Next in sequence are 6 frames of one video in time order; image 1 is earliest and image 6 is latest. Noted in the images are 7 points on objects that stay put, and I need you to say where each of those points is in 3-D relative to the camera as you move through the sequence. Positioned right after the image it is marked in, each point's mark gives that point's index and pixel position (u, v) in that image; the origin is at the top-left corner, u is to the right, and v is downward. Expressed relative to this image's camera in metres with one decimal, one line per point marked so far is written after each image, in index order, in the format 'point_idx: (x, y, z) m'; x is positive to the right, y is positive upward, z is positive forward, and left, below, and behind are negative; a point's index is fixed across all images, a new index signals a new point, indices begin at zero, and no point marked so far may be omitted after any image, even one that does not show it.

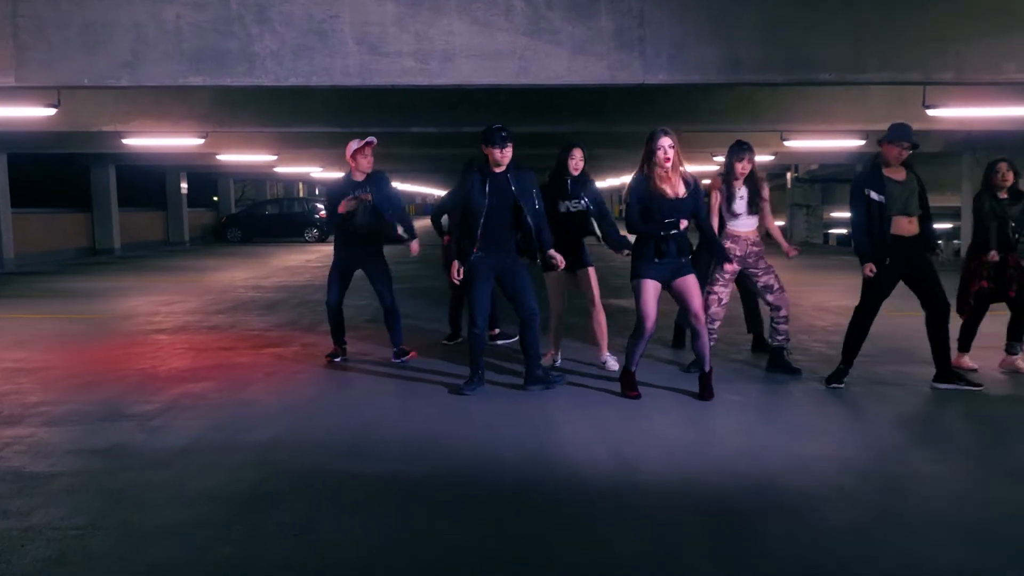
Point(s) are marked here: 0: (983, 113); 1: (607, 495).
0: (+6.3, +2.3, +11.6) m
1: (+0.5, -1.1, +4.6) m
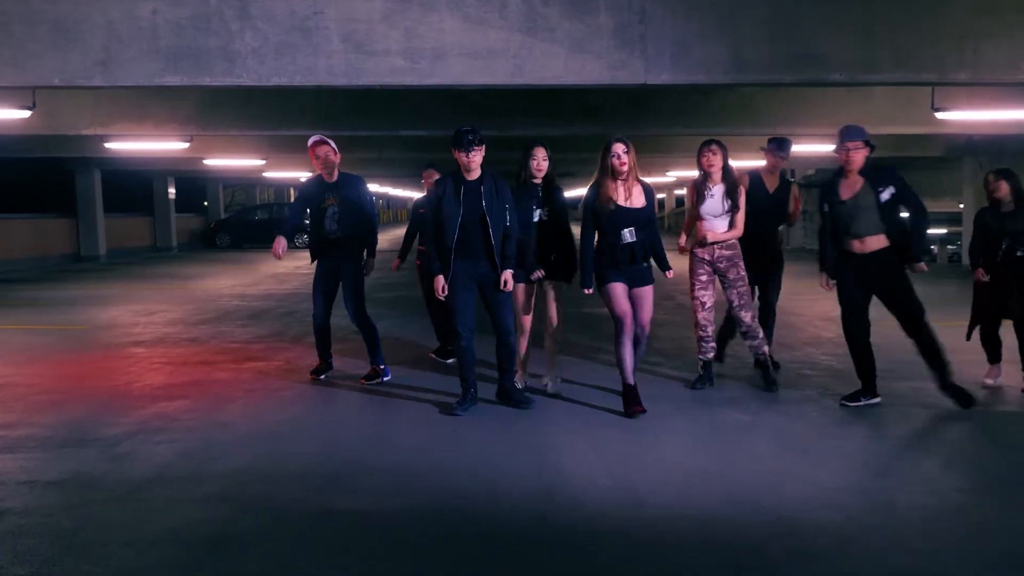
0: (+6.2, +2.2, +11.3) m
1: (+0.5, -1.1, +4.1) m
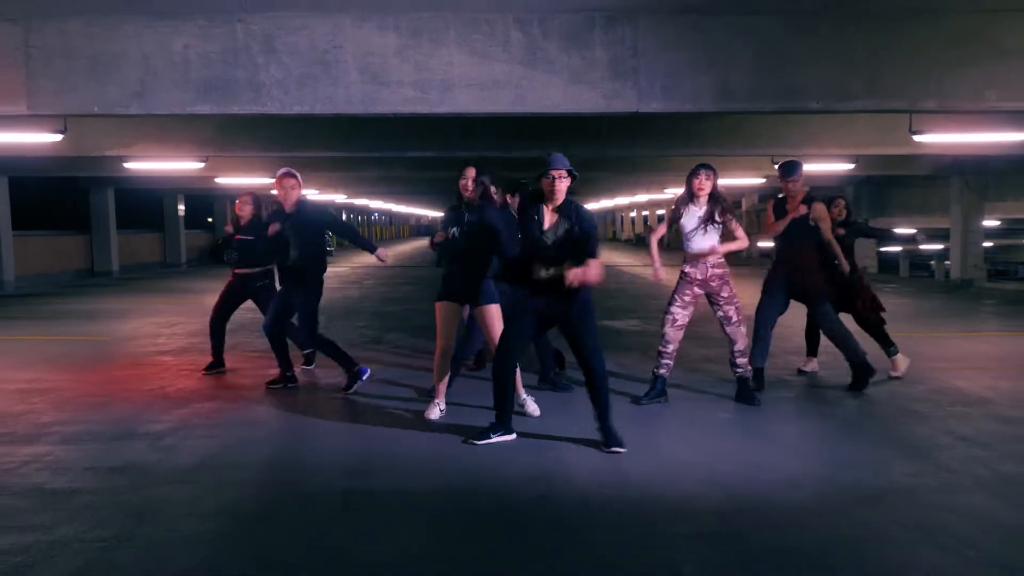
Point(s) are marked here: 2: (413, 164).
0: (+6.3, +2.0, +11.9) m
1: (+0.5, -1.2, +4.8) m
2: (-2.3, +2.8, +20.0) m
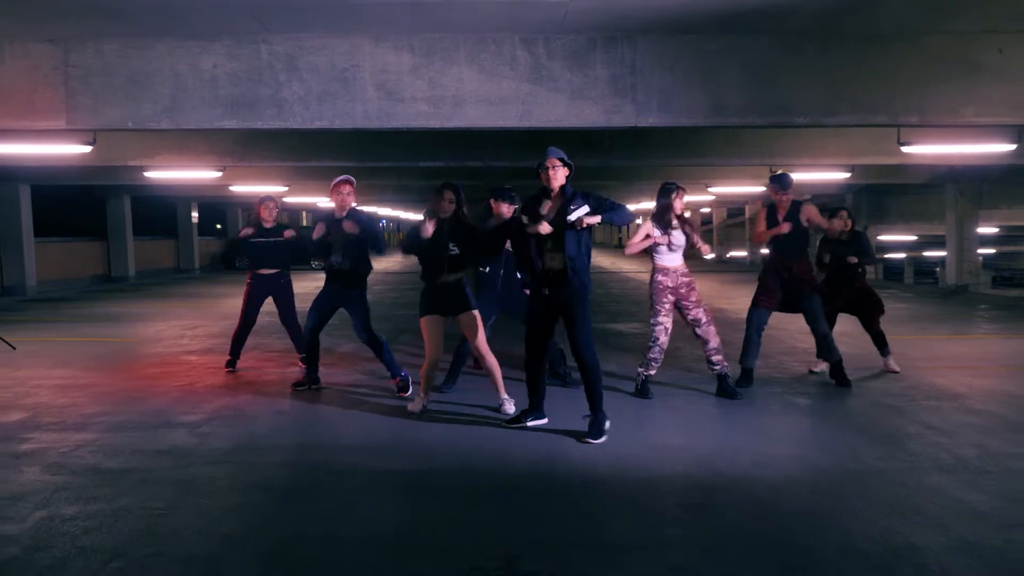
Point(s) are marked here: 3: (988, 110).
0: (+6.3, +2.0, +12.5) m
1: (+0.5, -1.2, +5.3) m
2: (-2.1, +2.7, +20.6) m
3: (+5.0, +1.9, +9.1) m
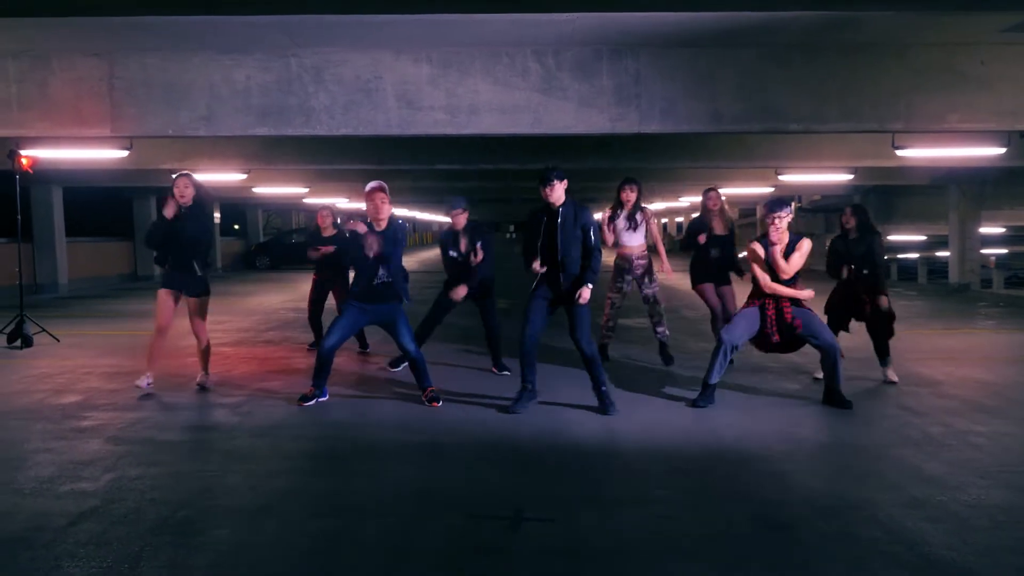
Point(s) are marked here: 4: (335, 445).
0: (+6.5, +2.0, +13.1) m
1: (+0.6, -1.1, +6.0) m
2: (-1.8, +2.7, +21.3) m
3: (+5.1, +1.9, +9.7) m
4: (-1.2, -1.1, +6.1) m
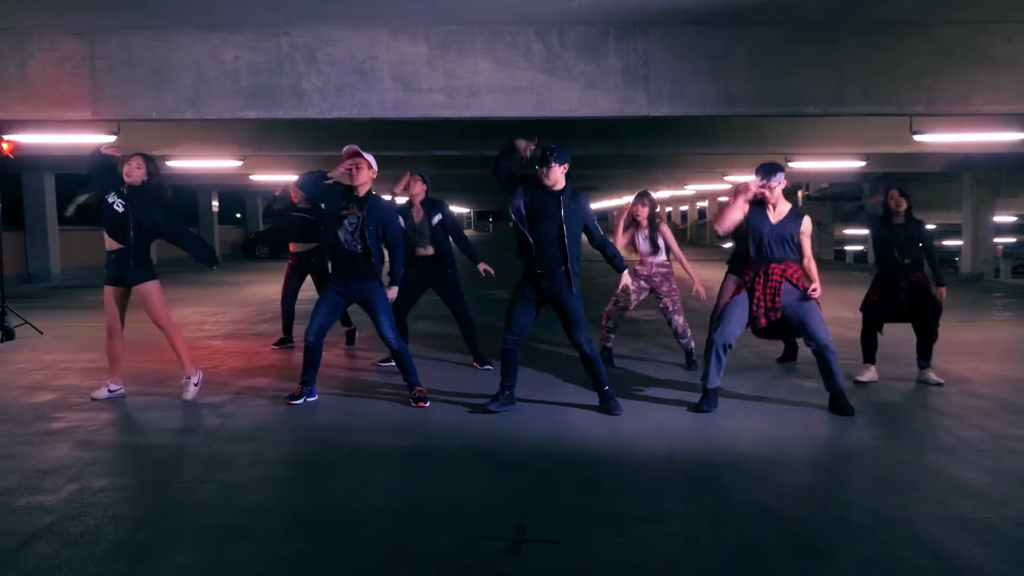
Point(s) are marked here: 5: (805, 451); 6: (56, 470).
0: (+6.6, +2.1, +12.5) m
1: (+0.6, -1.1, +5.6) m
2: (-1.7, +3.0, +20.8) m
3: (+5.1, +2.0, +9.2) m
4: (-1.2, -1.1, +5.7) m
5: (+1.9, -1.1, +5.7) m
6: (-2.8, -1.1, +5.3) m
